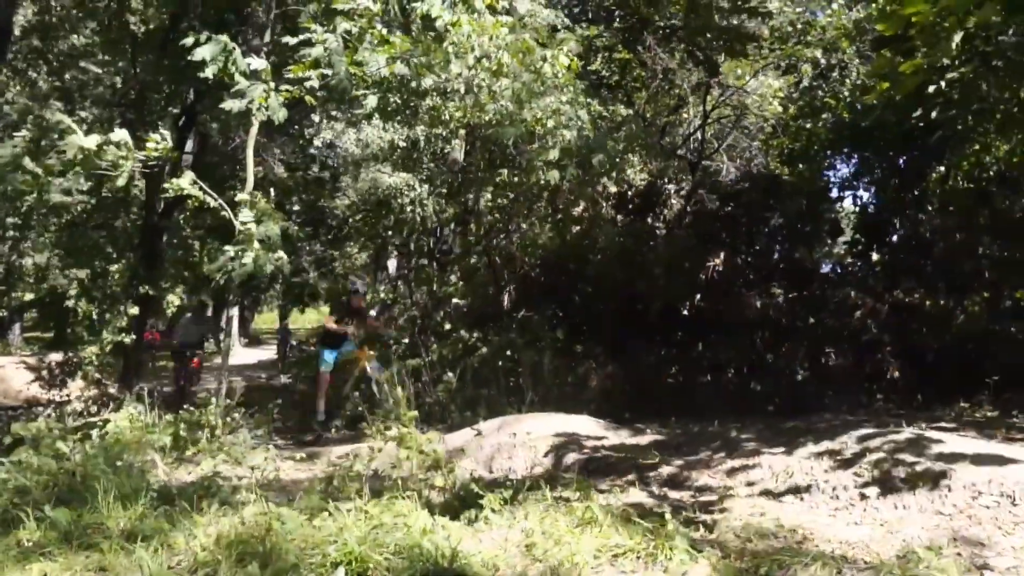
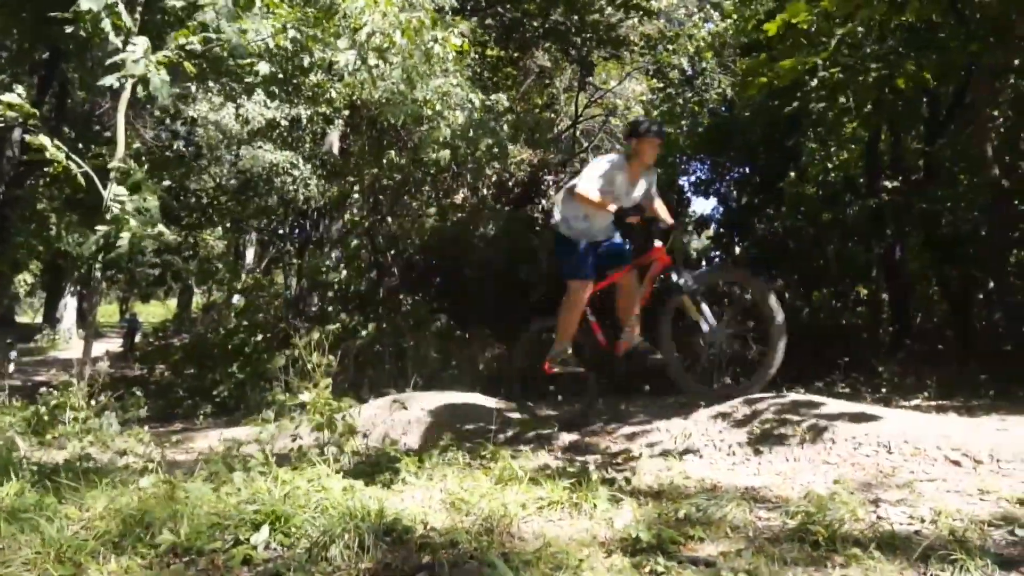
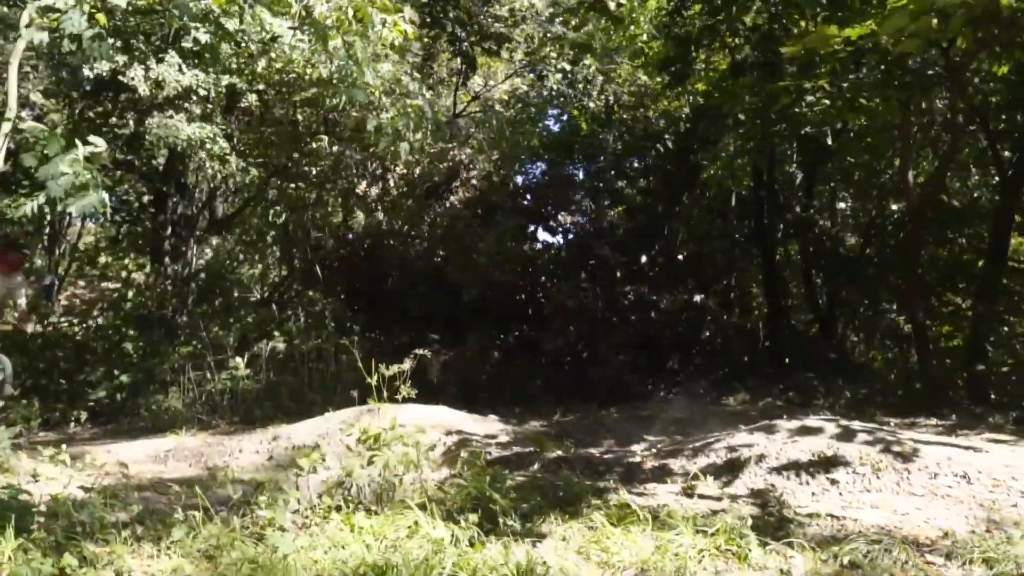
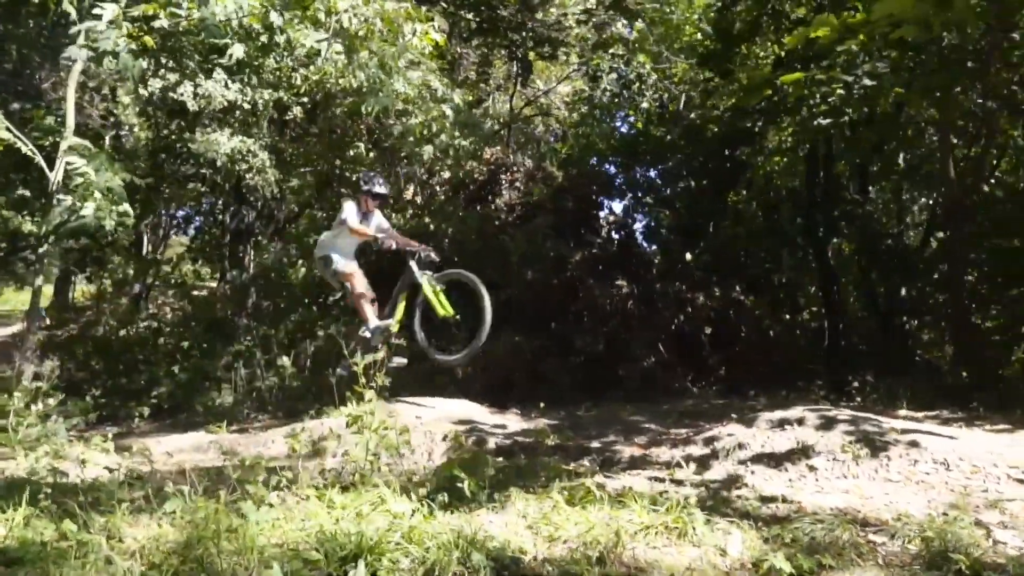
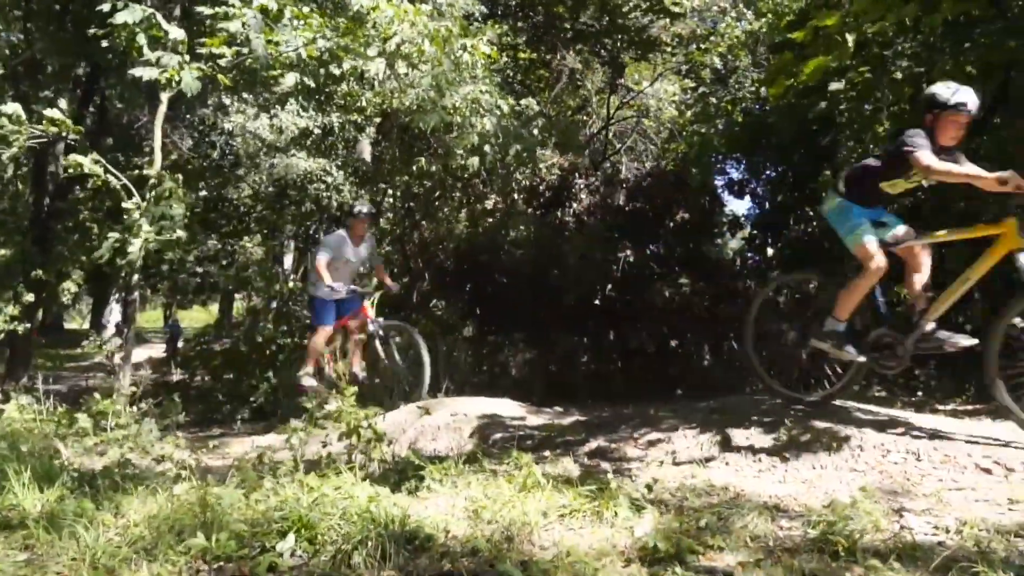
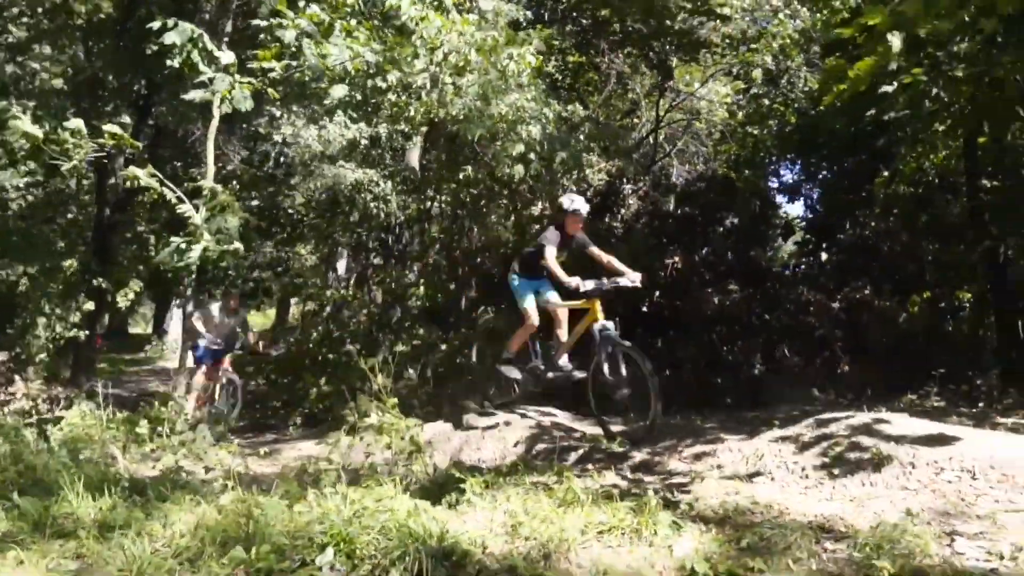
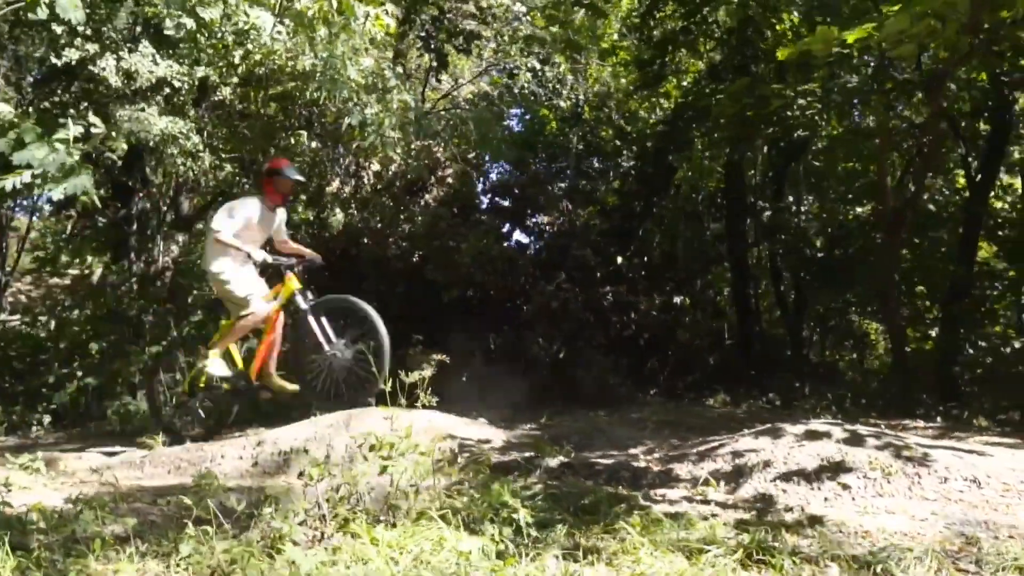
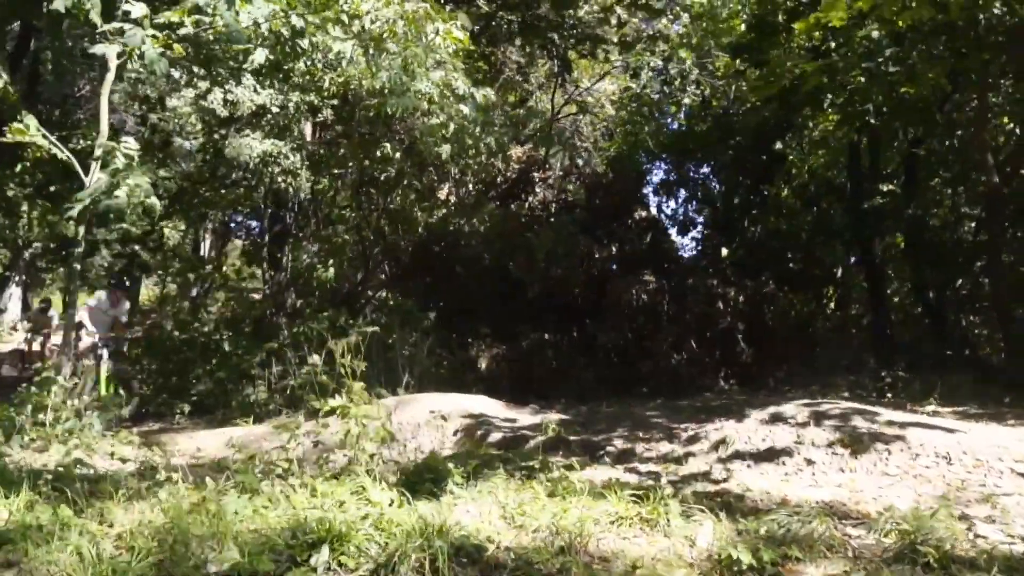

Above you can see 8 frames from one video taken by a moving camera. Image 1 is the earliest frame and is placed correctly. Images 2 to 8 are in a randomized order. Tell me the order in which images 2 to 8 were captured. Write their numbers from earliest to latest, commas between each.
6, 5, 2, 8, 4, 3, 7
